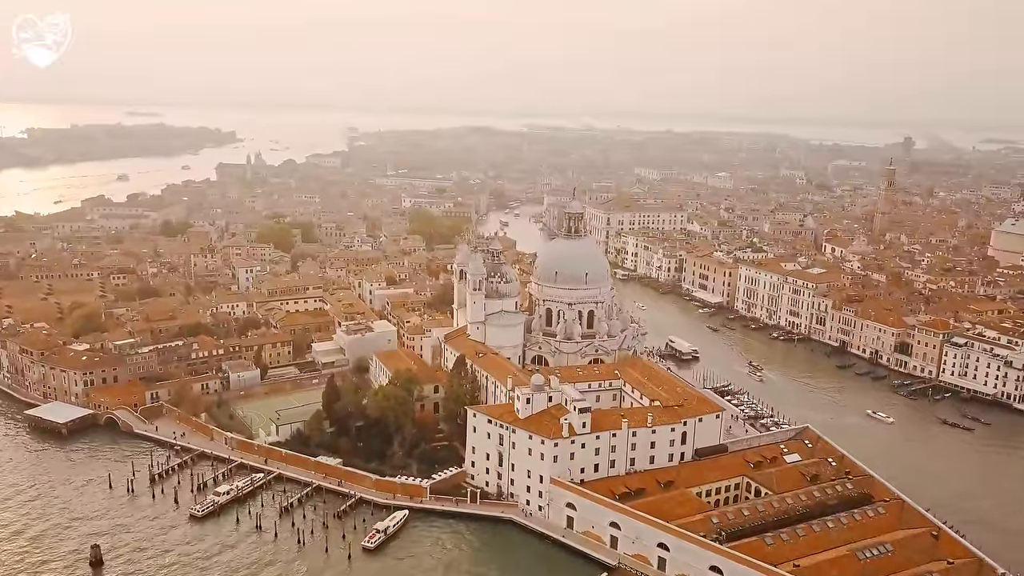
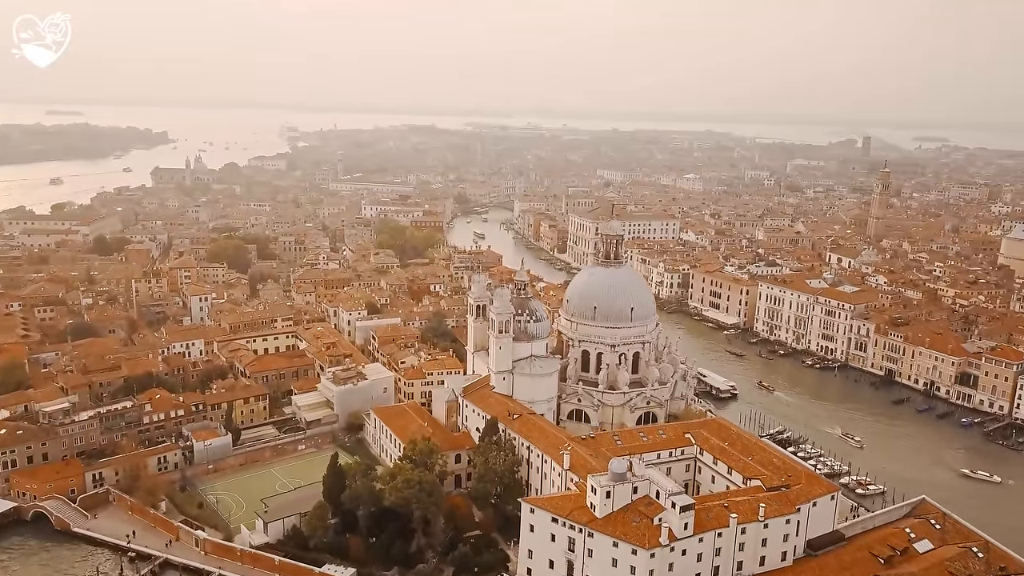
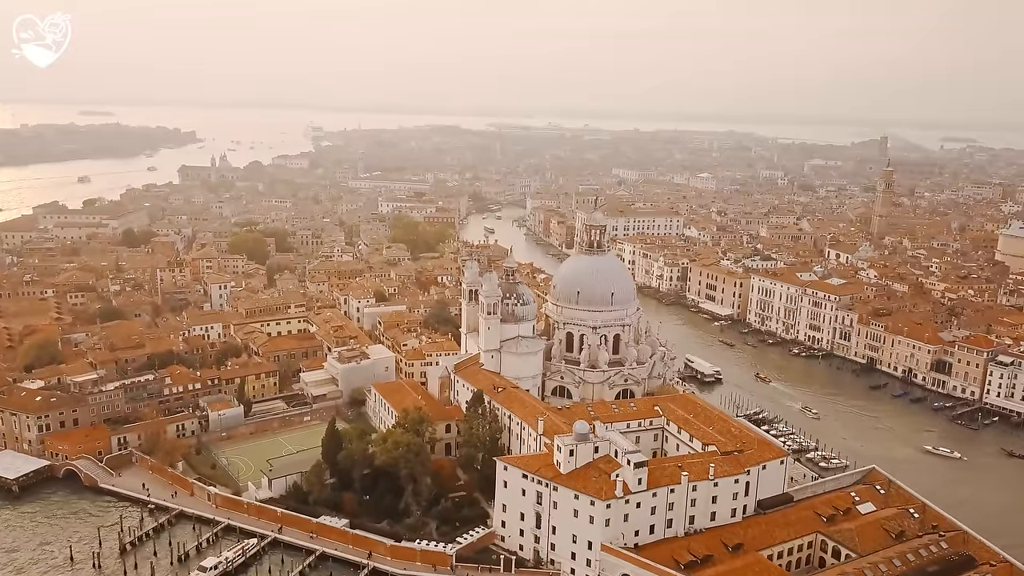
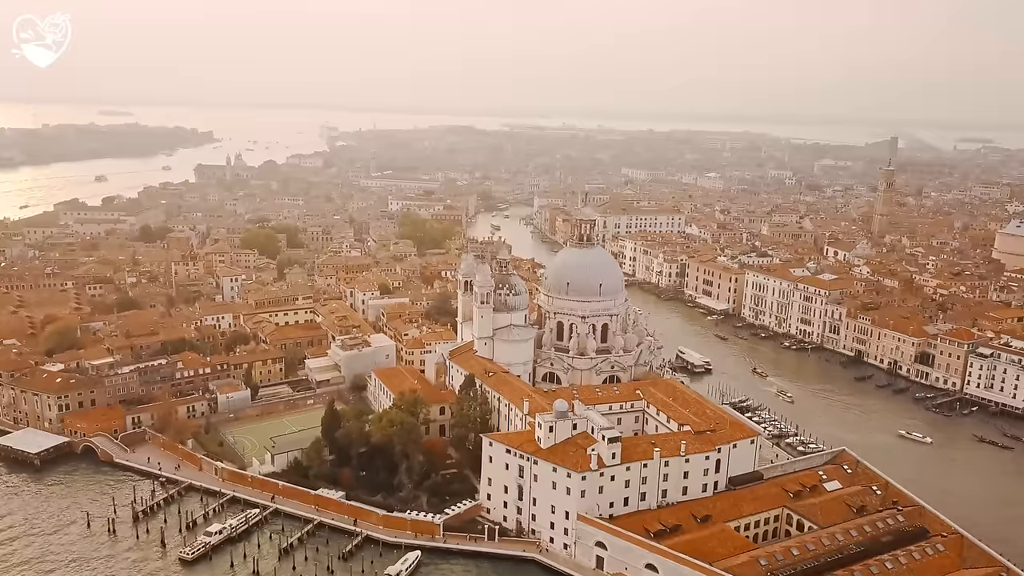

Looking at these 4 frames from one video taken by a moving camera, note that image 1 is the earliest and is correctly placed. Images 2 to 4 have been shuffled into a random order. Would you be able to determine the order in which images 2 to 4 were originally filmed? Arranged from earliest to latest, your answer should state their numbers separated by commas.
4, 3, 2
